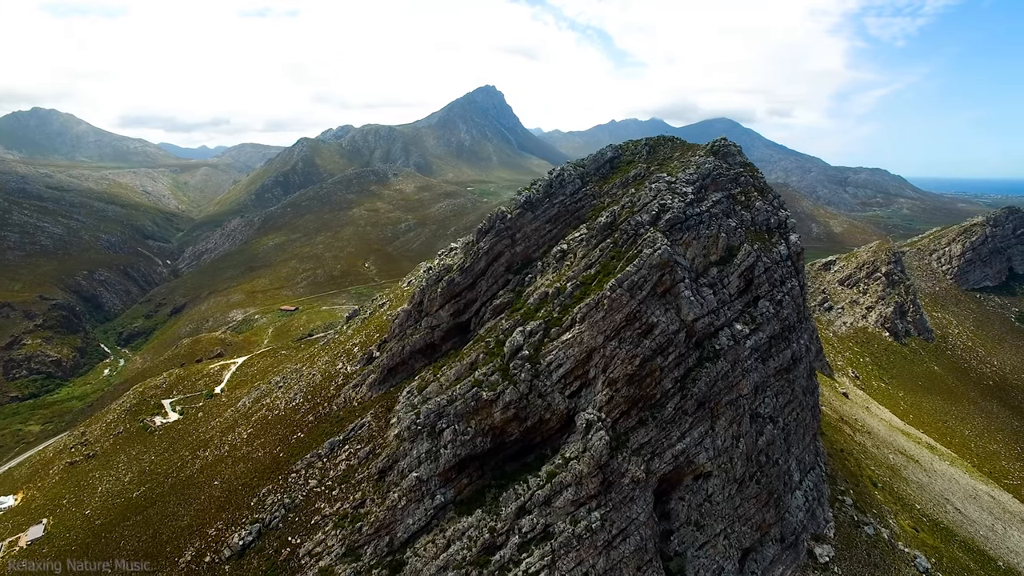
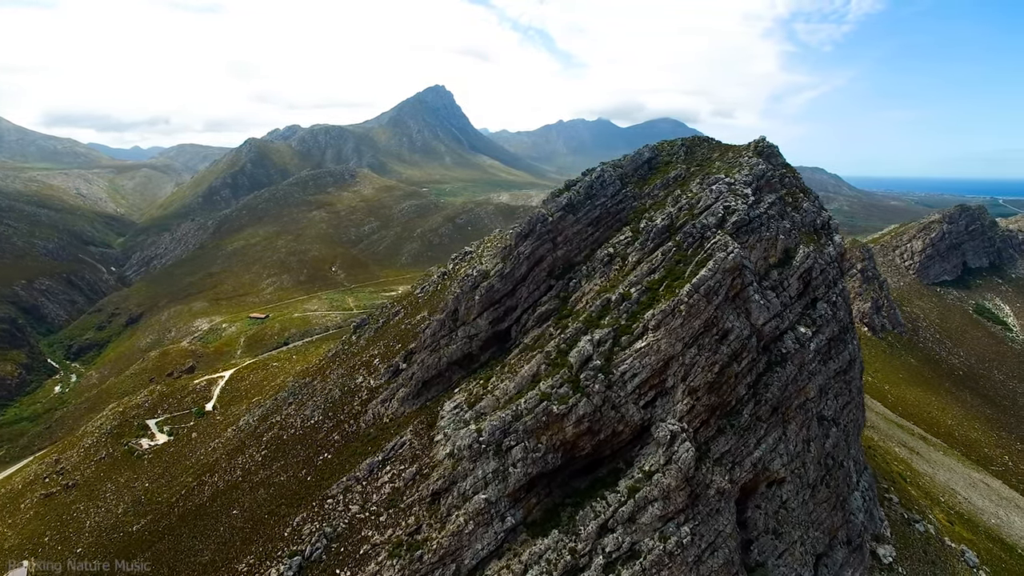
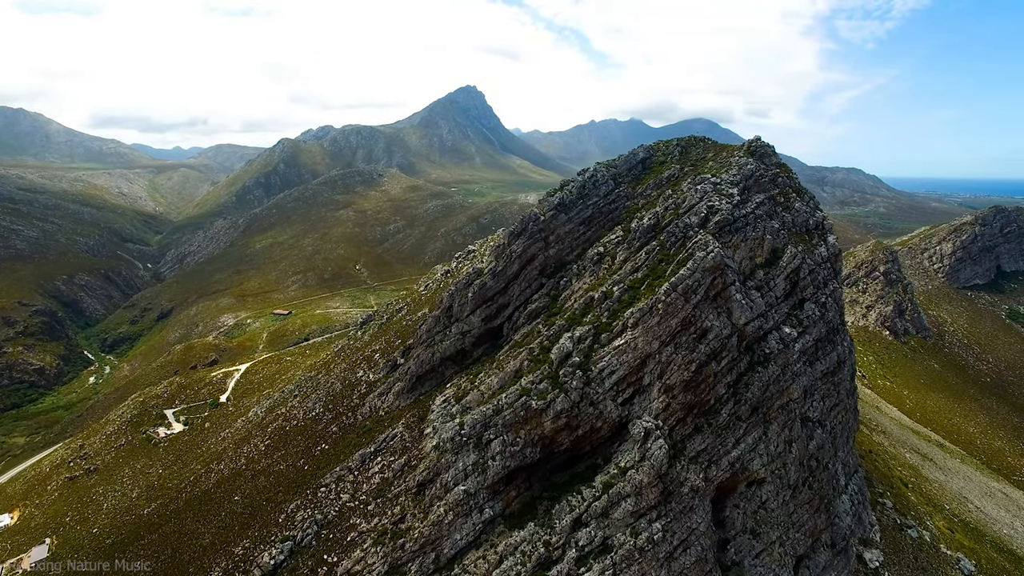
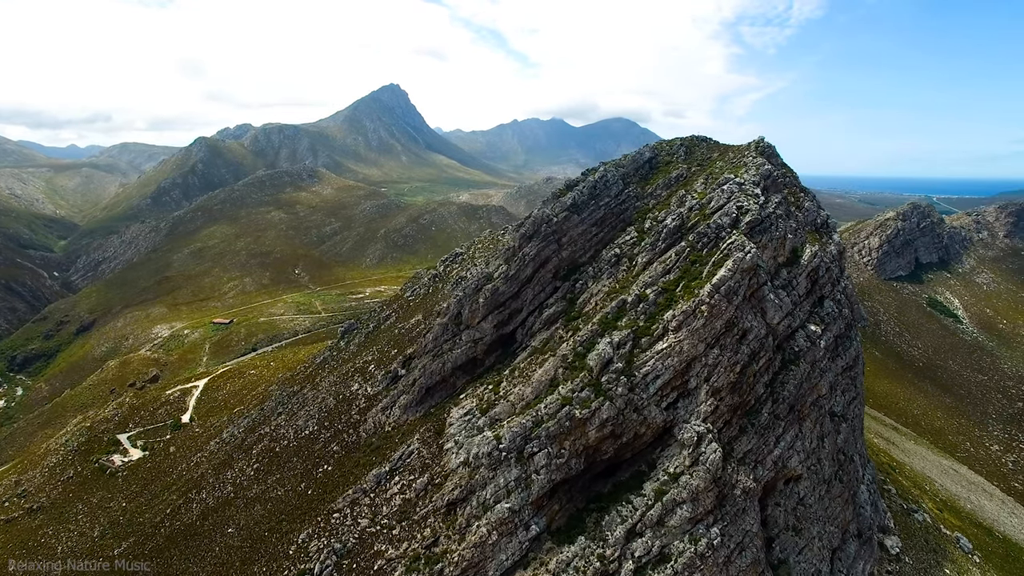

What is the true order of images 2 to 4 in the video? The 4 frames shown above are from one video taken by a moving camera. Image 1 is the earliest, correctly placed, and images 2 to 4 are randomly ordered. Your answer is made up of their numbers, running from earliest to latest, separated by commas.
3, 2, 4
